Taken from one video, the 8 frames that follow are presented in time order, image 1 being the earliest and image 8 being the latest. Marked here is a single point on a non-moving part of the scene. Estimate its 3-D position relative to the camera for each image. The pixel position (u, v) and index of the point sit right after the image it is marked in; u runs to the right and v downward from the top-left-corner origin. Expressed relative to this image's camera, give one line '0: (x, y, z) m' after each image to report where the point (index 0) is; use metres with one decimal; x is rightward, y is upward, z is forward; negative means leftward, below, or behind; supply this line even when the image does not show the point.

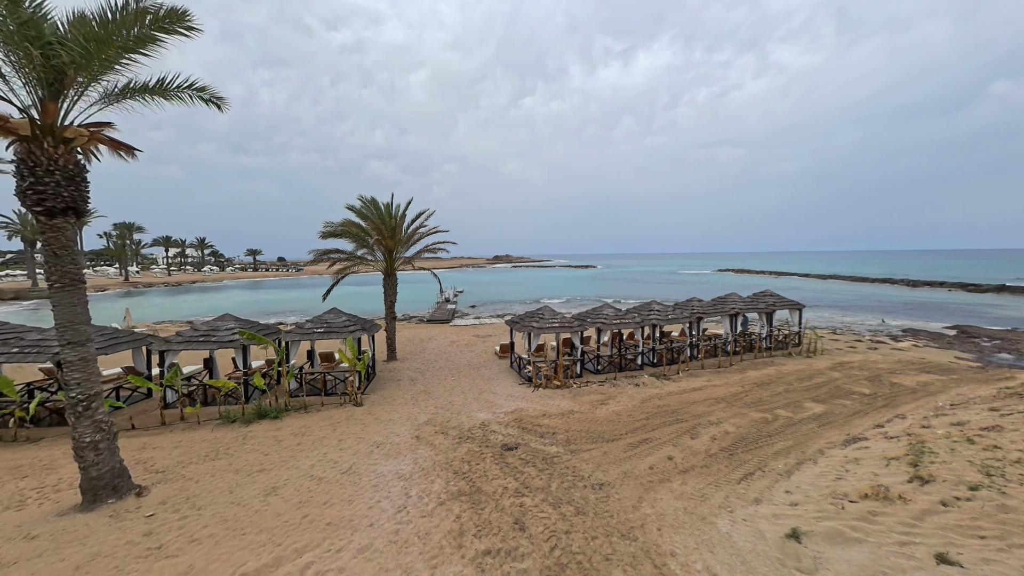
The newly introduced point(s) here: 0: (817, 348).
0: (+14.5, -2.9, +17.2) m
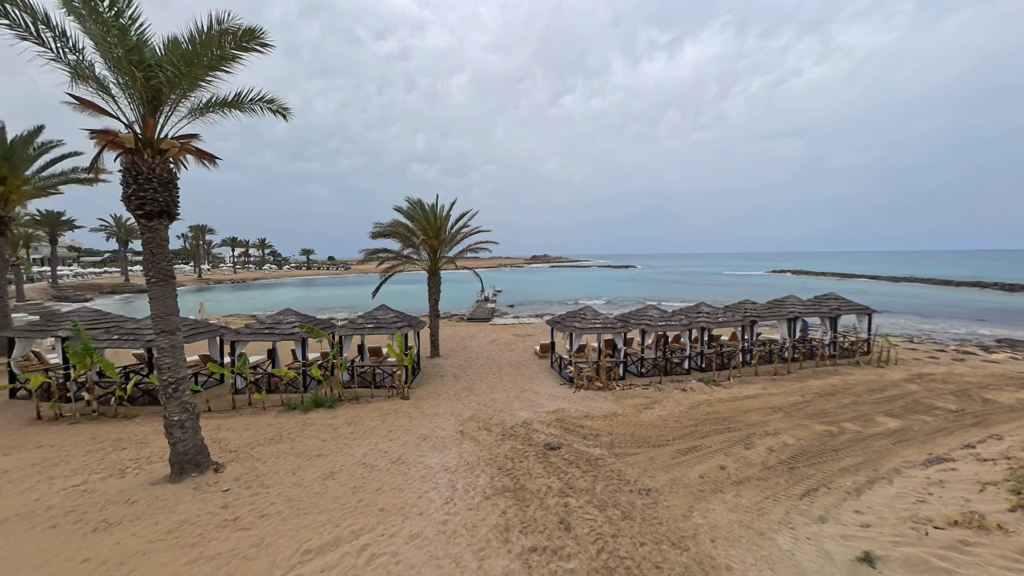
0: (+16.3, -3.0, +15.6) m
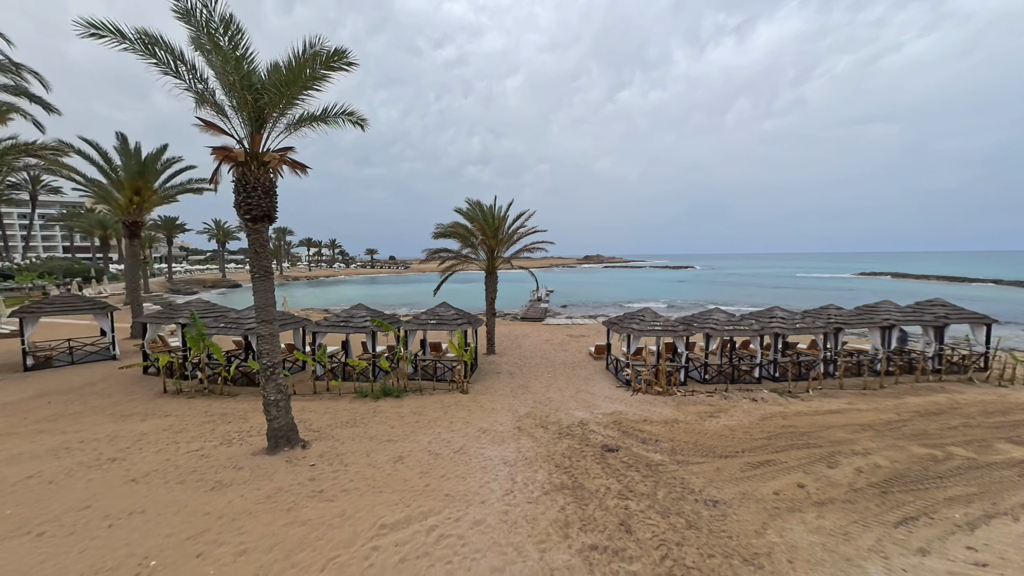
0: (+18.5, -3.3, +13.3) m
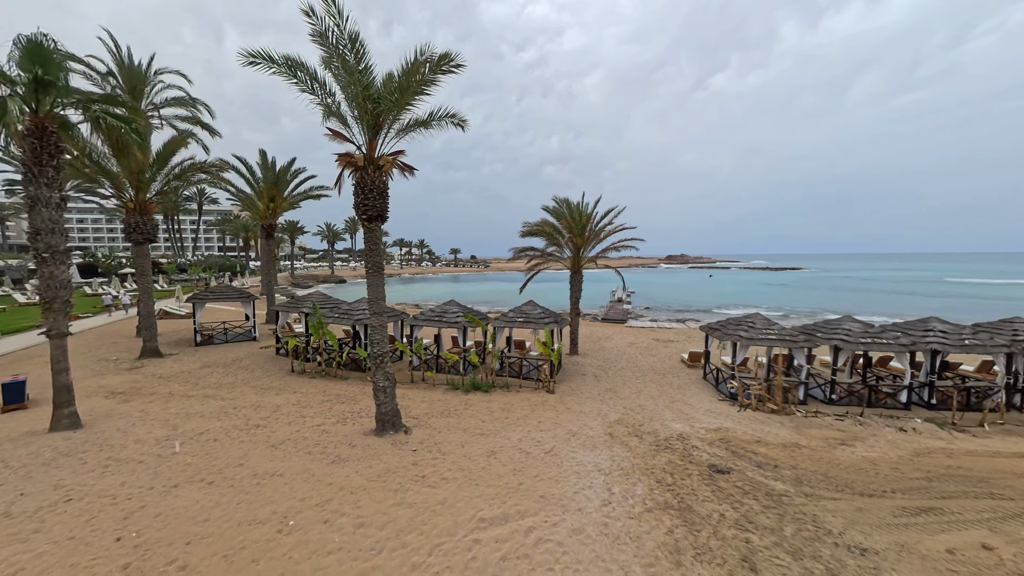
0: (+21.2, -3.6, +8.9) m
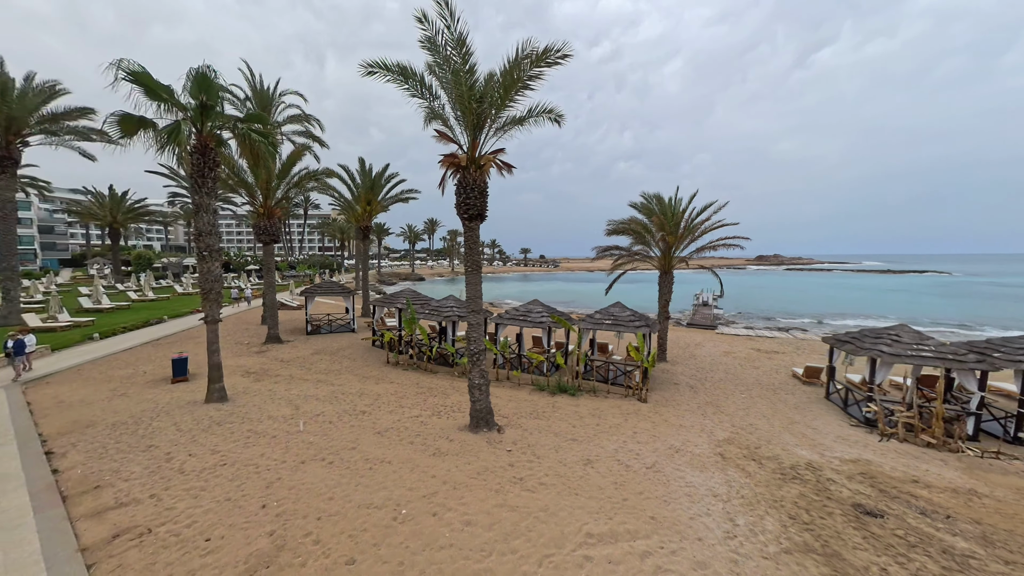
0: (+23.0, -4.1, +4.5) m
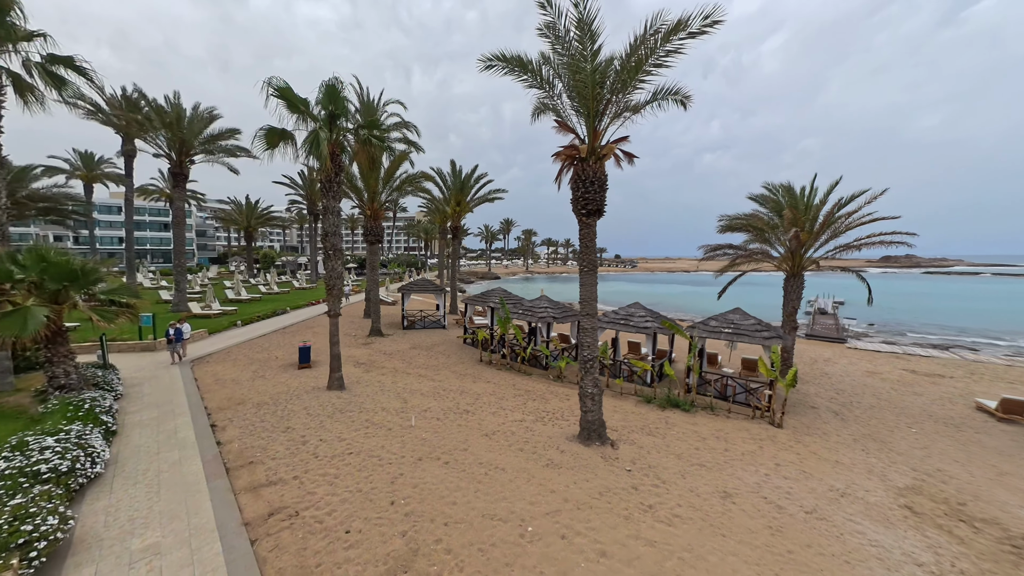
0: (+24.2, -4.6, -0.6) m
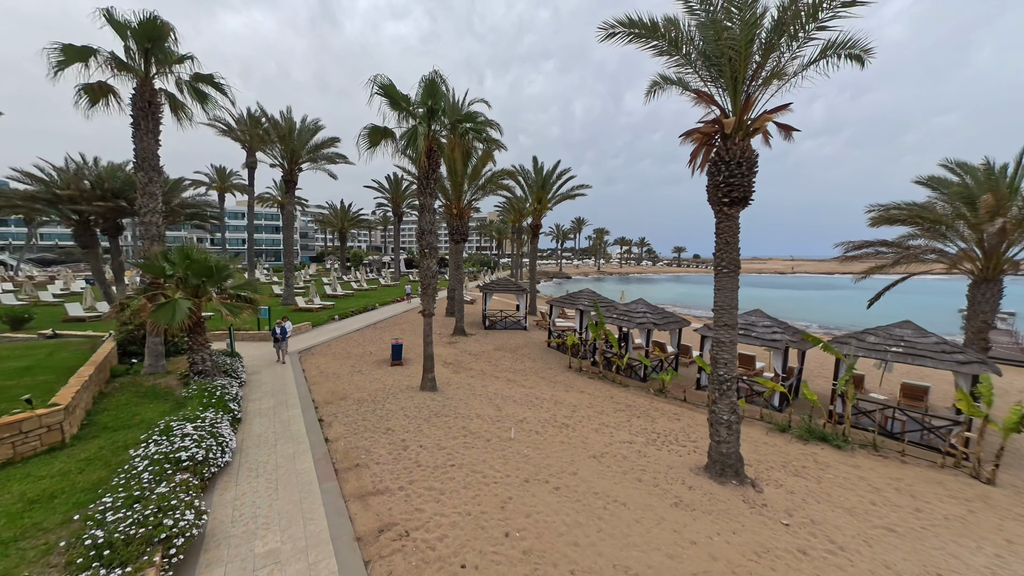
0: (+24.3, -5.1, -5.9) m
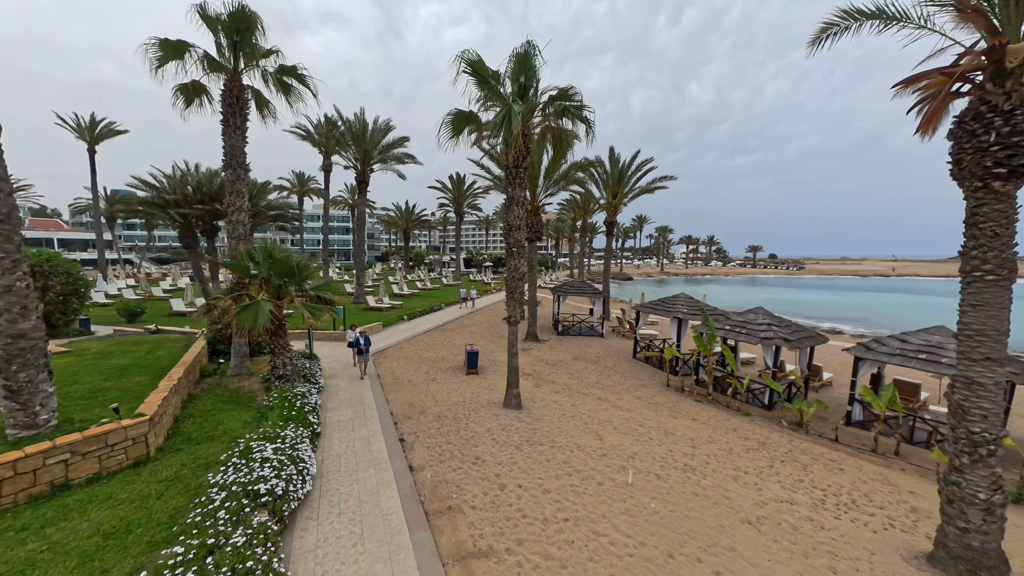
0: (+24.1, -5.5, -10.8) m
